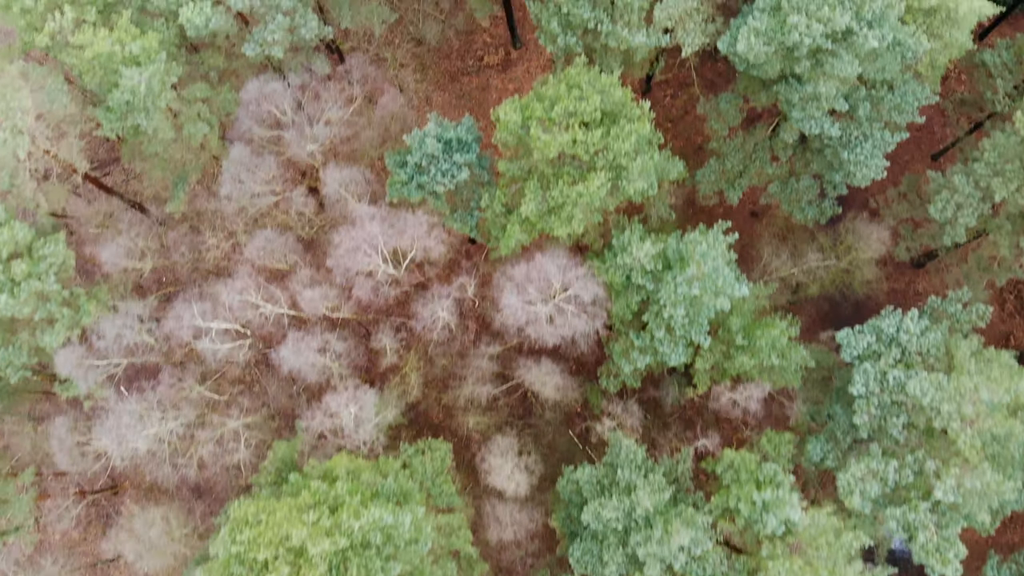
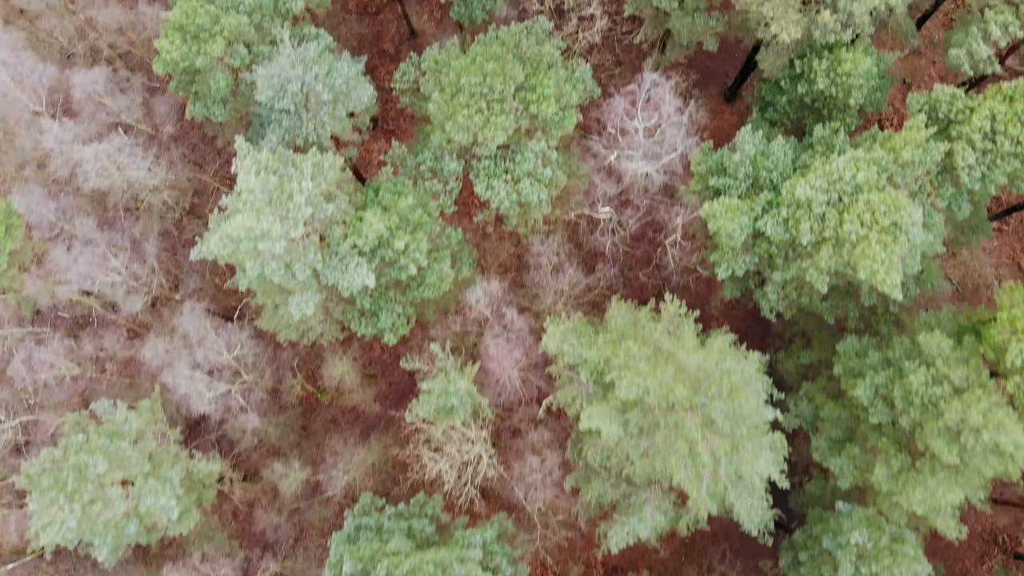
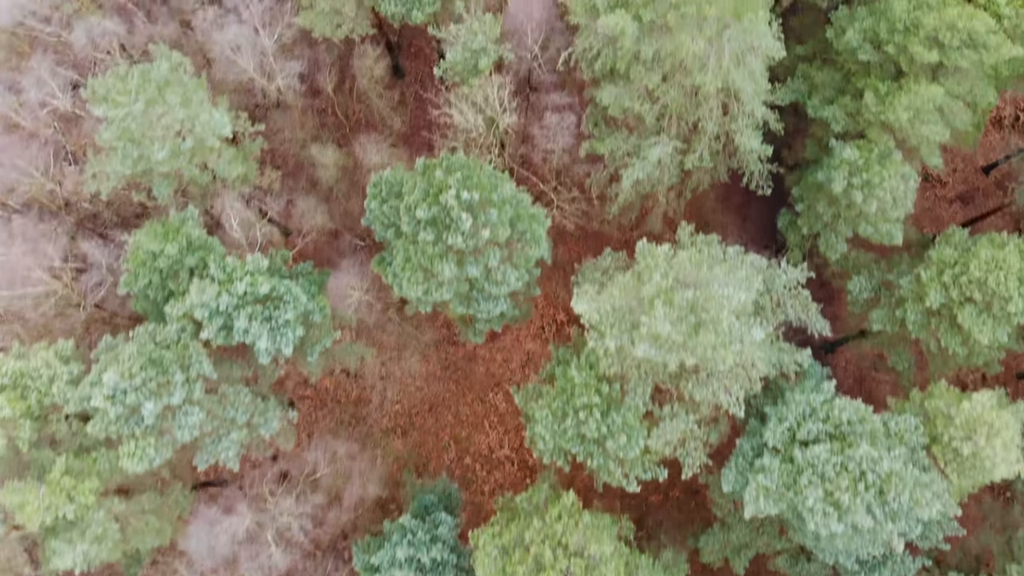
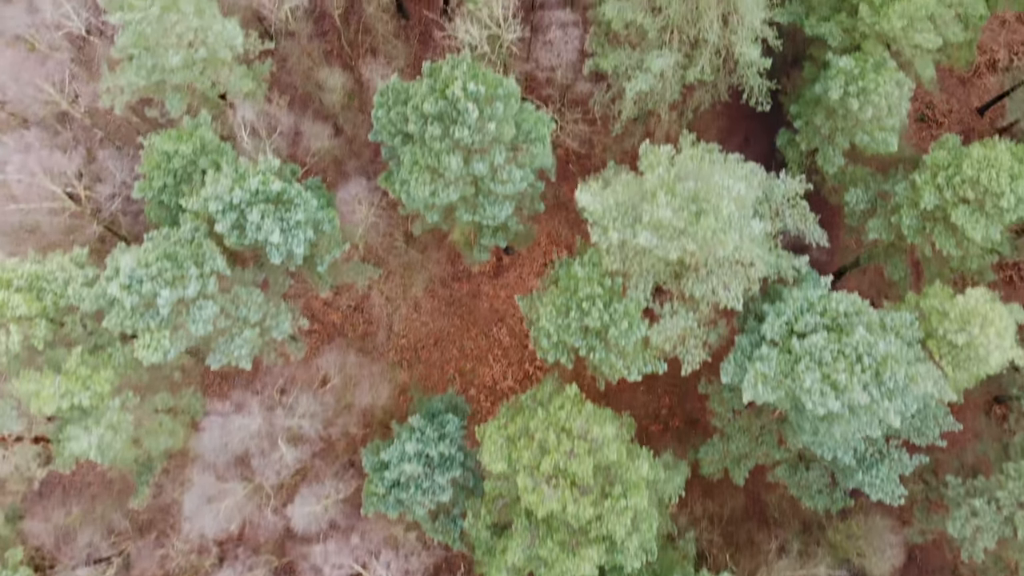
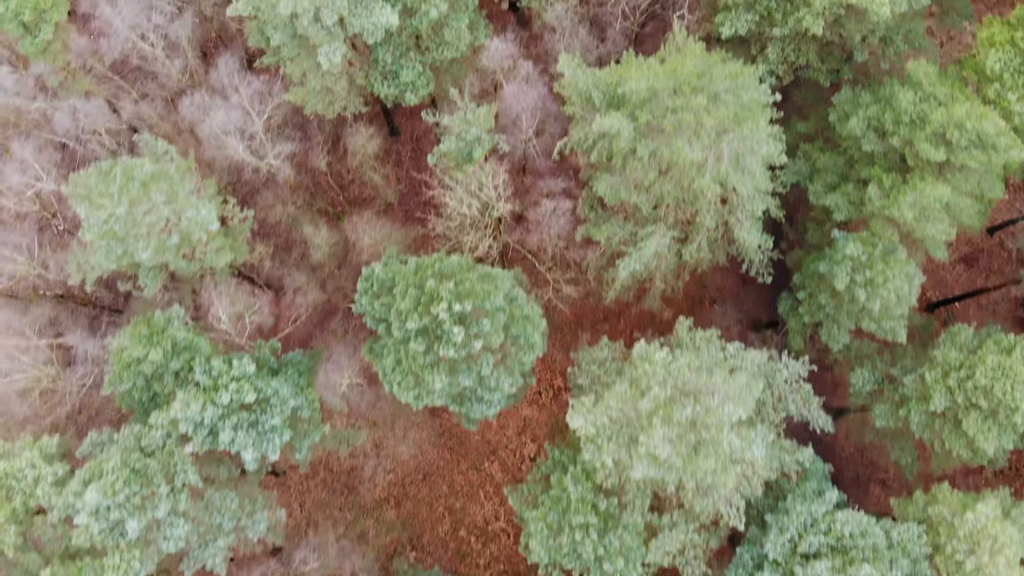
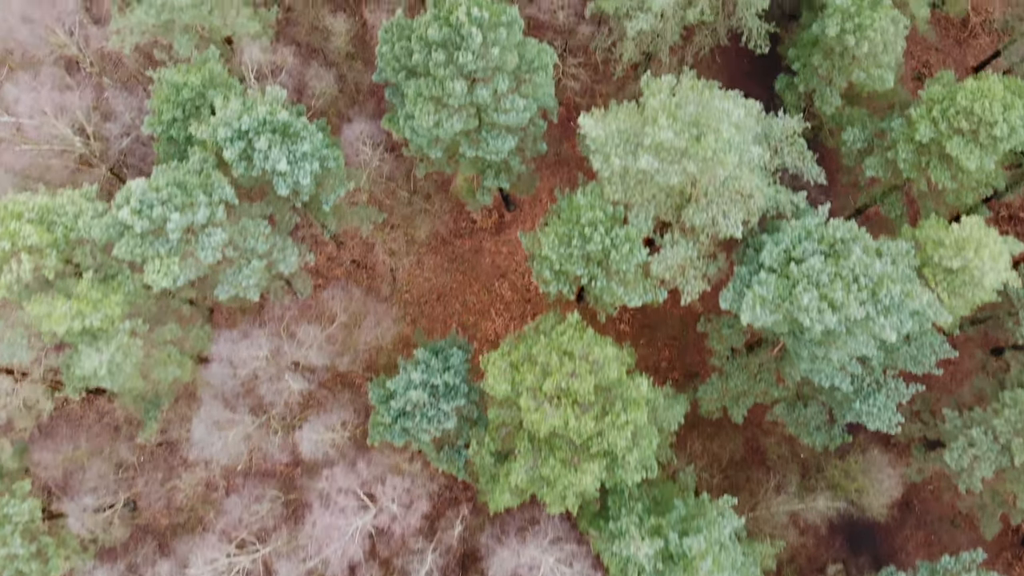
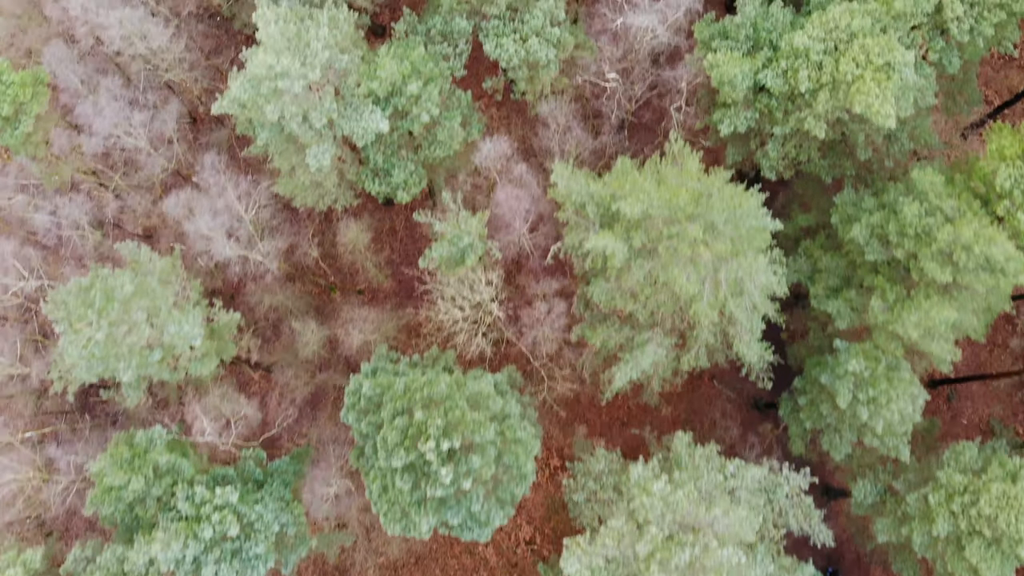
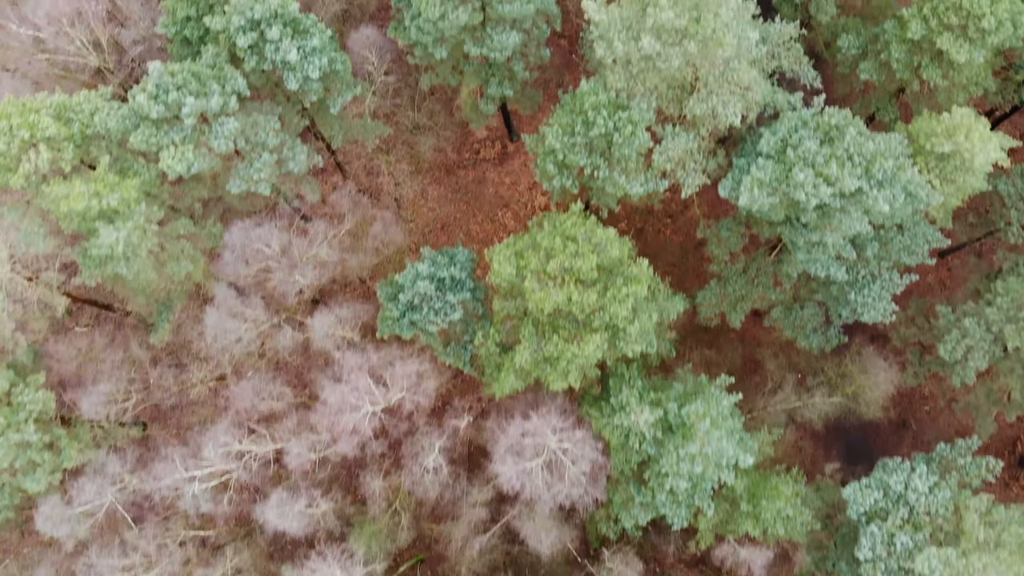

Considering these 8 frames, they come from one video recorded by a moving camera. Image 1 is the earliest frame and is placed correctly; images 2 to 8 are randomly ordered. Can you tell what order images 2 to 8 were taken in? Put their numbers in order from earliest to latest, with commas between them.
8, 6, 4, 3, 5, 7, 2
